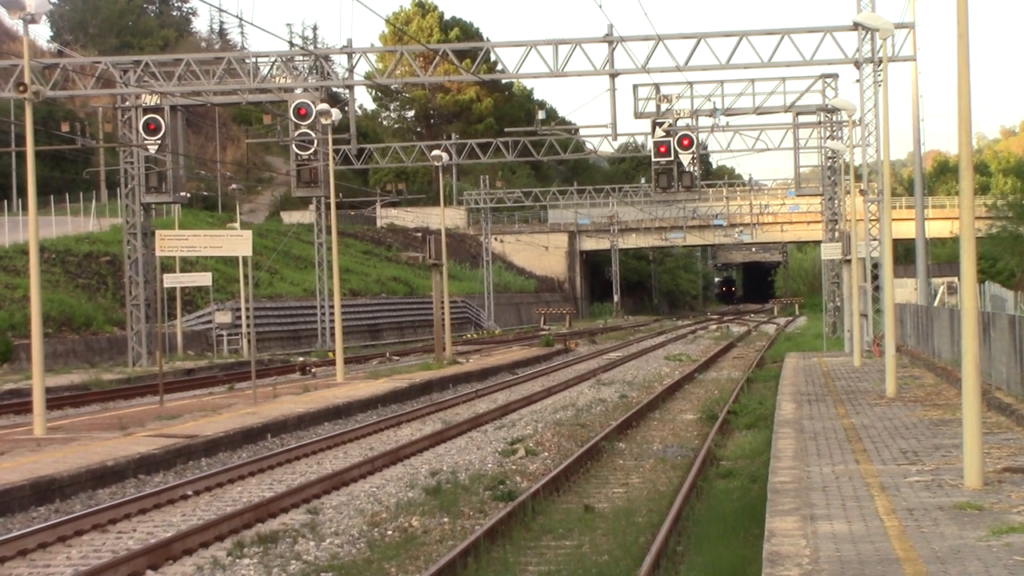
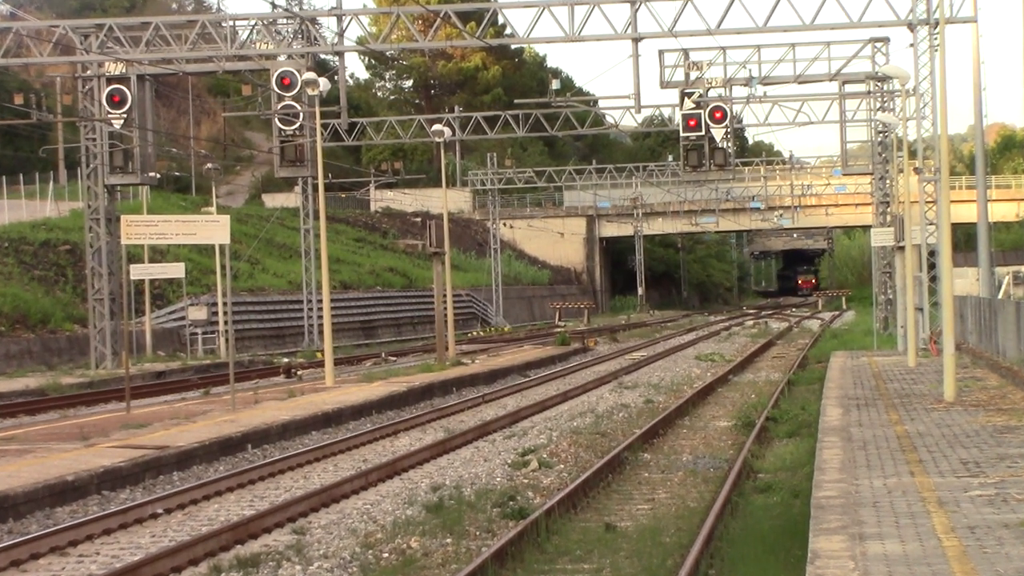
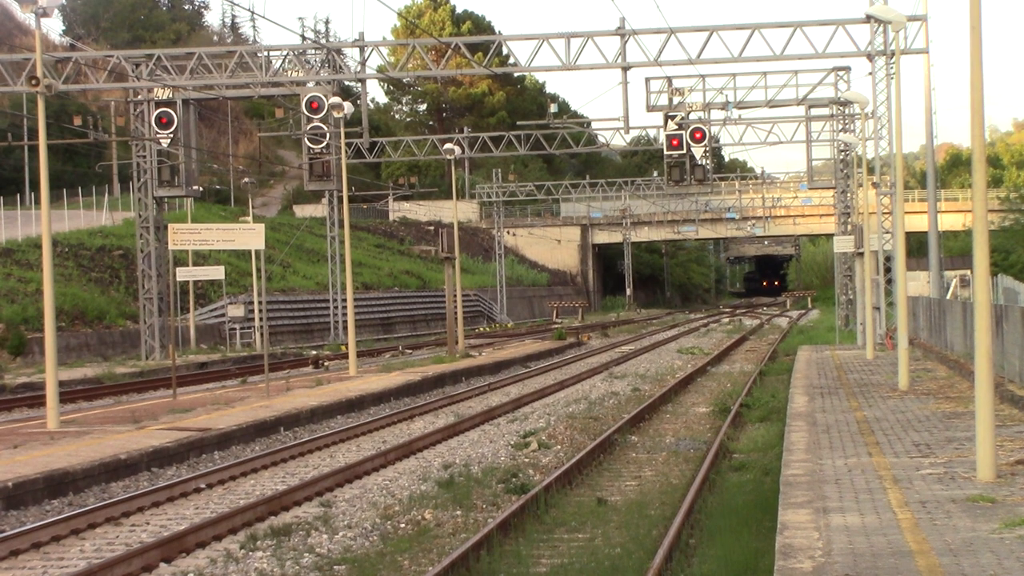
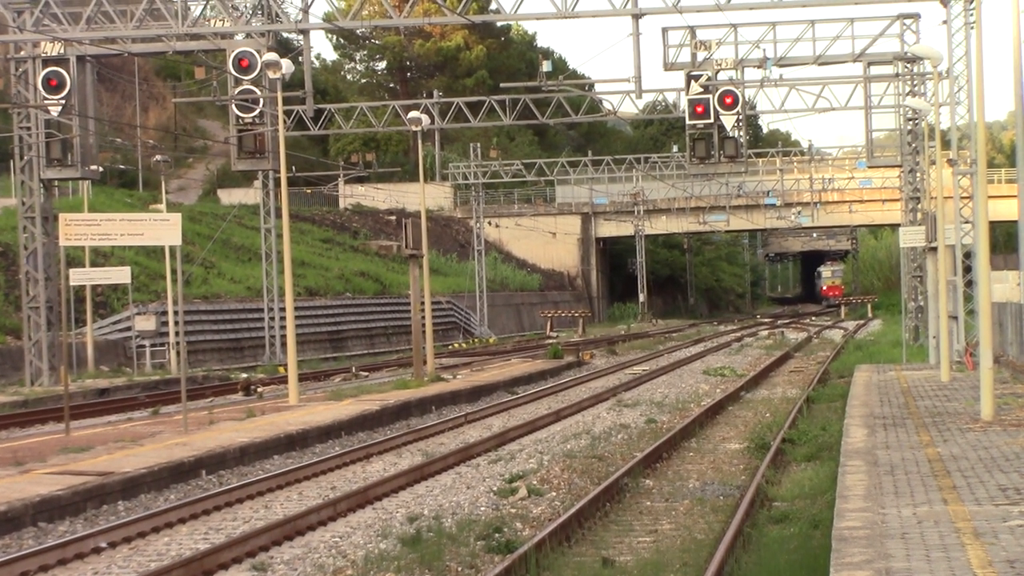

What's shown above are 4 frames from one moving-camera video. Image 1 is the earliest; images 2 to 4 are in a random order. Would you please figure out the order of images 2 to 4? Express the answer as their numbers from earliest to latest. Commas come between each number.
3, 2, 4
